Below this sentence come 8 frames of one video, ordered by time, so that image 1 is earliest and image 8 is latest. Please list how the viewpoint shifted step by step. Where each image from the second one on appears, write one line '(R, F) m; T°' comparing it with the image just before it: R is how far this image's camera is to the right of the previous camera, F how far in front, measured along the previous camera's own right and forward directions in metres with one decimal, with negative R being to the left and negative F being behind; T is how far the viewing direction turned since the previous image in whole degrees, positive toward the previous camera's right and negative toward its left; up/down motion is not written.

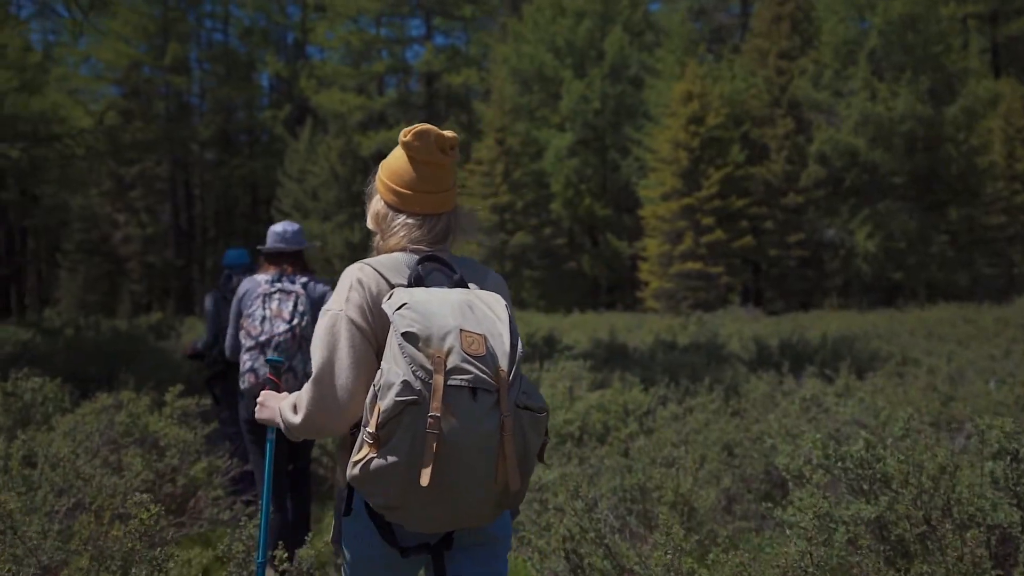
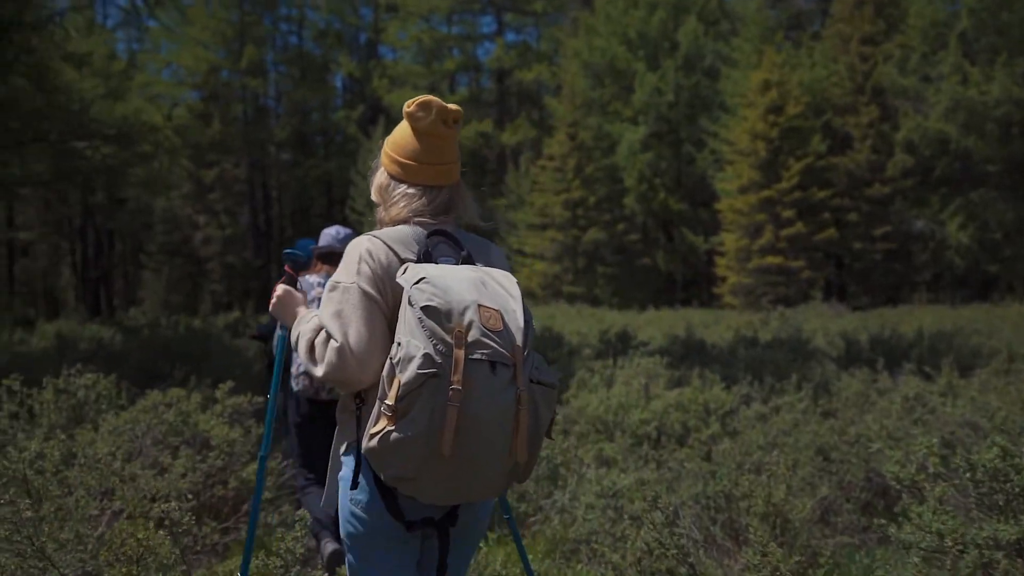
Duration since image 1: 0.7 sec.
(0.0, +0.3) m; -5°
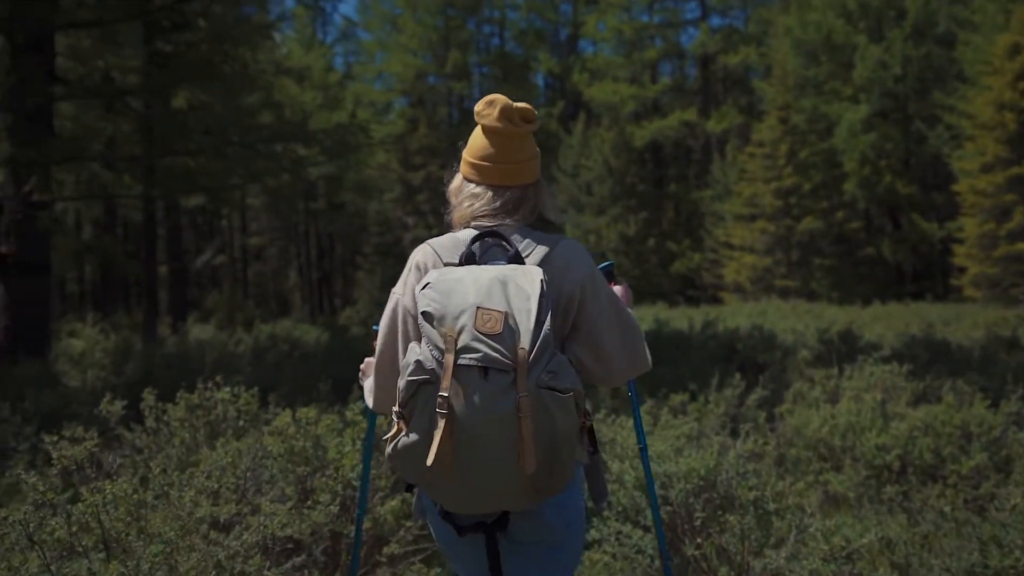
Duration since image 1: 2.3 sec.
(0.0, +0.7) m; -13°
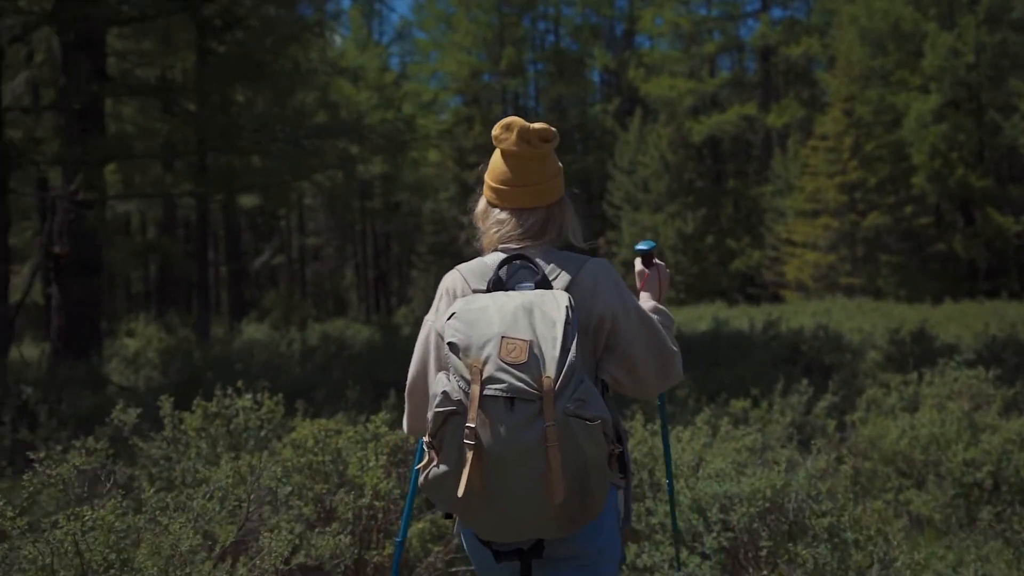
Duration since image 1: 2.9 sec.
(0.0, +0.3) m; -4°
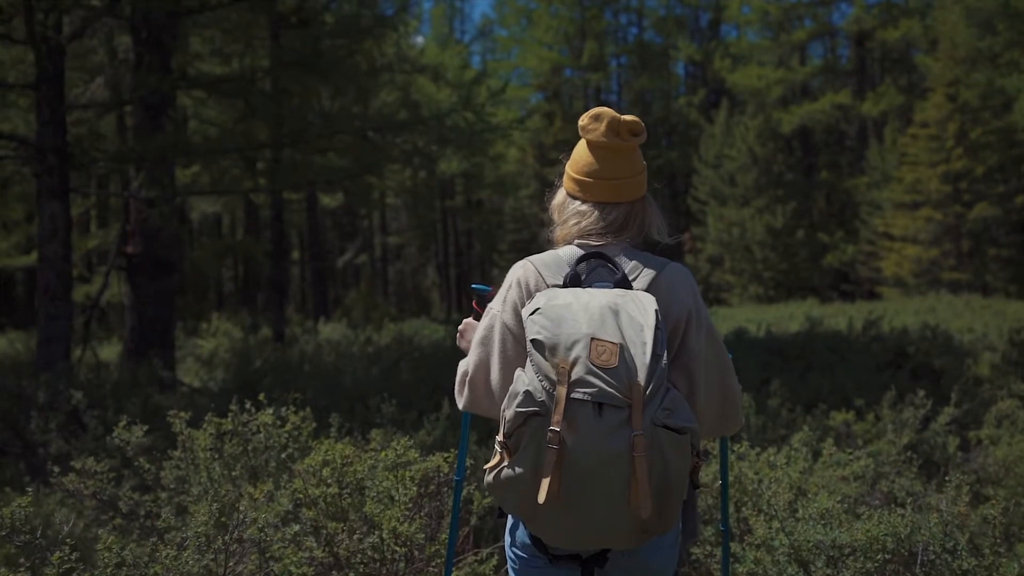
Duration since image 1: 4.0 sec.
(+0.1, +0.5) m; -5°
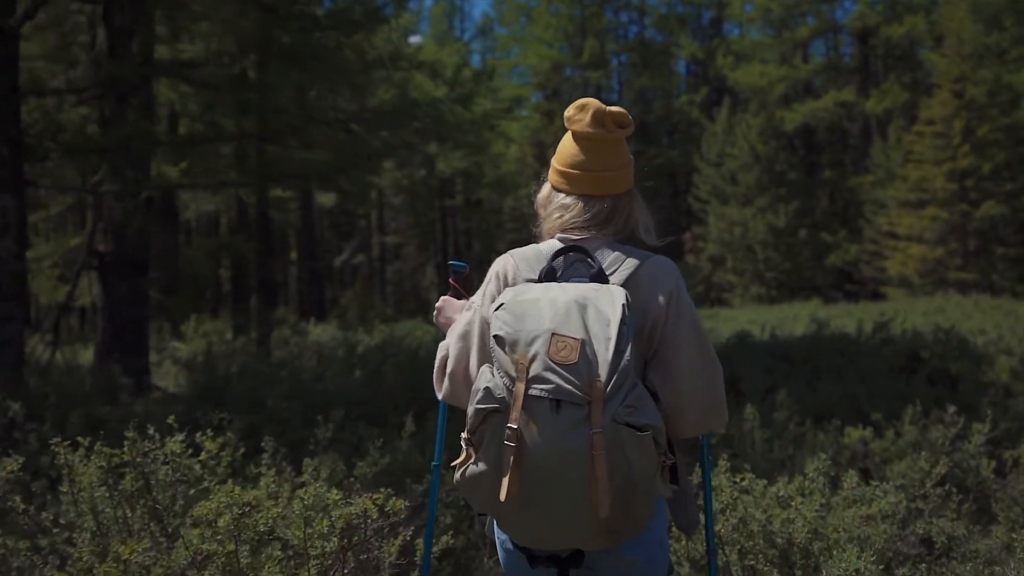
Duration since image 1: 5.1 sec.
(+0.1, +0.4) m; 0°
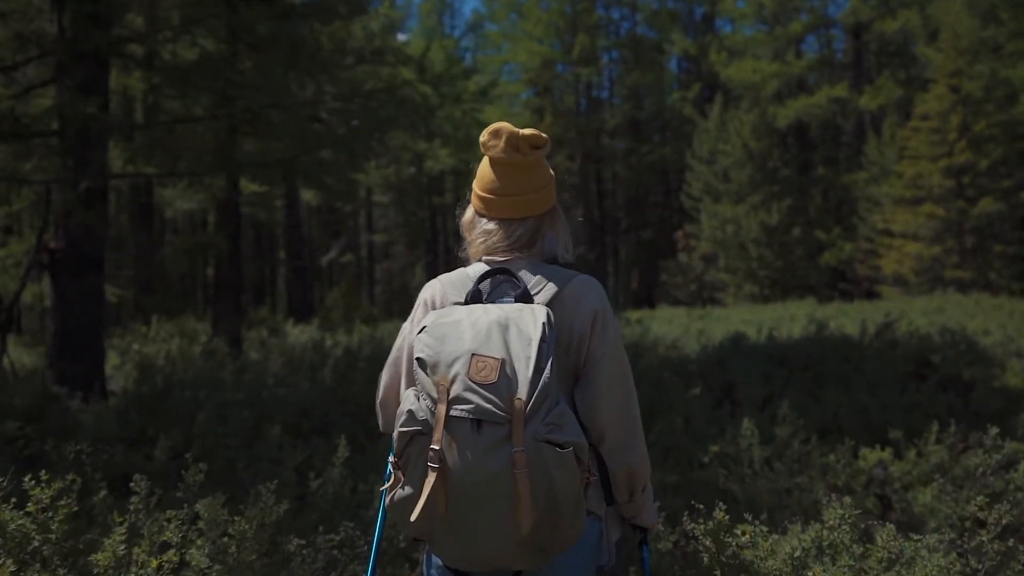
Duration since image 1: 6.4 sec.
(+0.1, +0.5) m; 0°
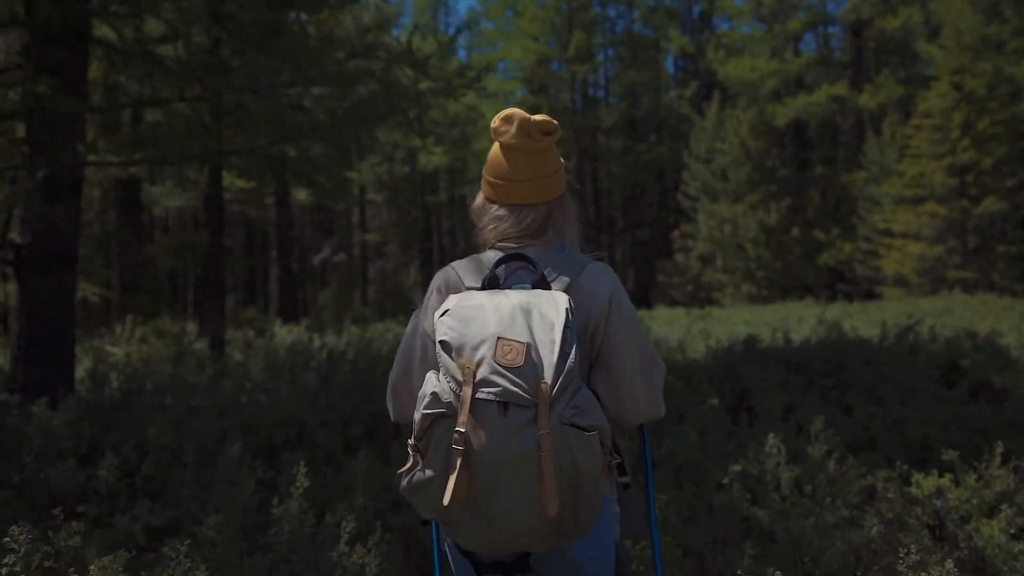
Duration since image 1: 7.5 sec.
(0.0, +0.5) m; 0°
